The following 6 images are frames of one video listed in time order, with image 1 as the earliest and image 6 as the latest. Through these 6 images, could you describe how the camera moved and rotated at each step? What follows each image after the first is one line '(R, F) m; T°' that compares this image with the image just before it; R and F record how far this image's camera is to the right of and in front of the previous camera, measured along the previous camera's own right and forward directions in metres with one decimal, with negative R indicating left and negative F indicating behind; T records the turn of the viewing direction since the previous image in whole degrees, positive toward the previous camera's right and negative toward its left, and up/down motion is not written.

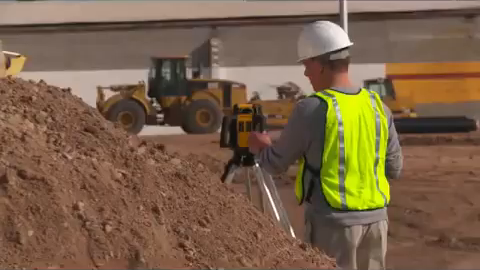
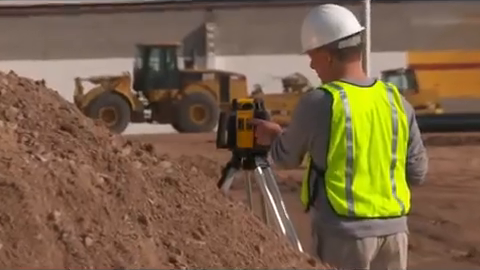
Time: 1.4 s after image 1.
(0.0, +0.8) m; 0°
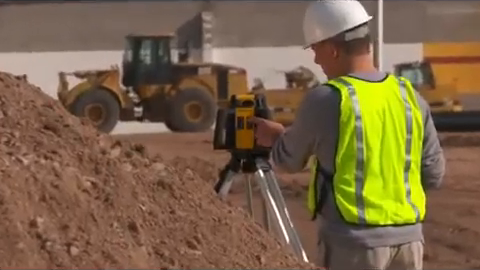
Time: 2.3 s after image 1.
(0.0, +0.5) m; 0°
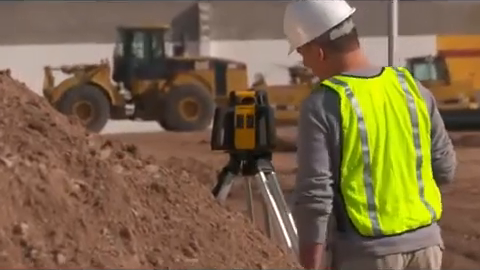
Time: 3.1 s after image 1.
(0.0, +0.4) m; 0°
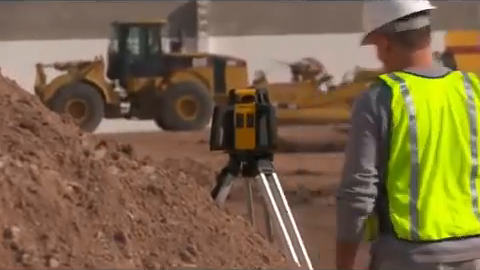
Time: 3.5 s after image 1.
(0.0, +0.2) m; 0°
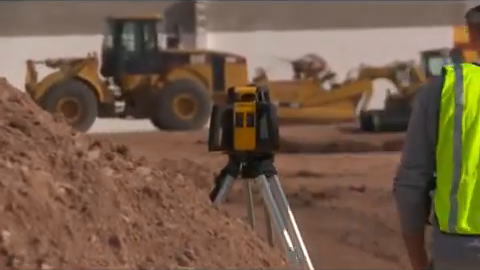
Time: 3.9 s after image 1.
(0.0, +0.2) m; 0°
